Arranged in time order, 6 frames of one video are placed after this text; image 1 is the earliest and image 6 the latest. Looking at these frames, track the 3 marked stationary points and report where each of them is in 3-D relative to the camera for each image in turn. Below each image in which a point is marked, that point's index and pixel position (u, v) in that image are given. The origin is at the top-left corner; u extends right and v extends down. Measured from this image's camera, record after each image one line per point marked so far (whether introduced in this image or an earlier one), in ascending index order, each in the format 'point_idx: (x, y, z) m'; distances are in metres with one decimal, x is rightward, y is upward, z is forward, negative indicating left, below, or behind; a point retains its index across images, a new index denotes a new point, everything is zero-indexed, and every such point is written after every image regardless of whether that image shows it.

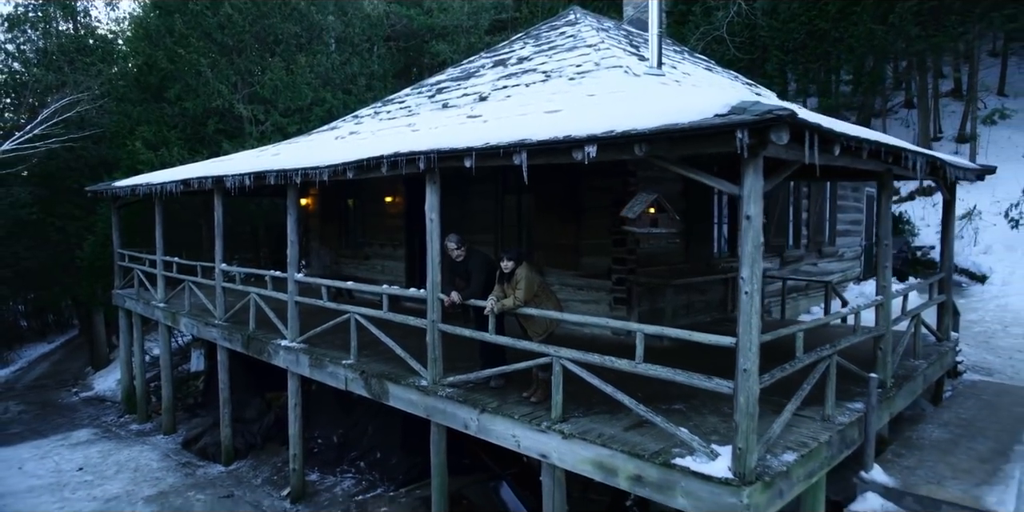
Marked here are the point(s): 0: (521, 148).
0: (+0.1, +0.8, +5.3) m
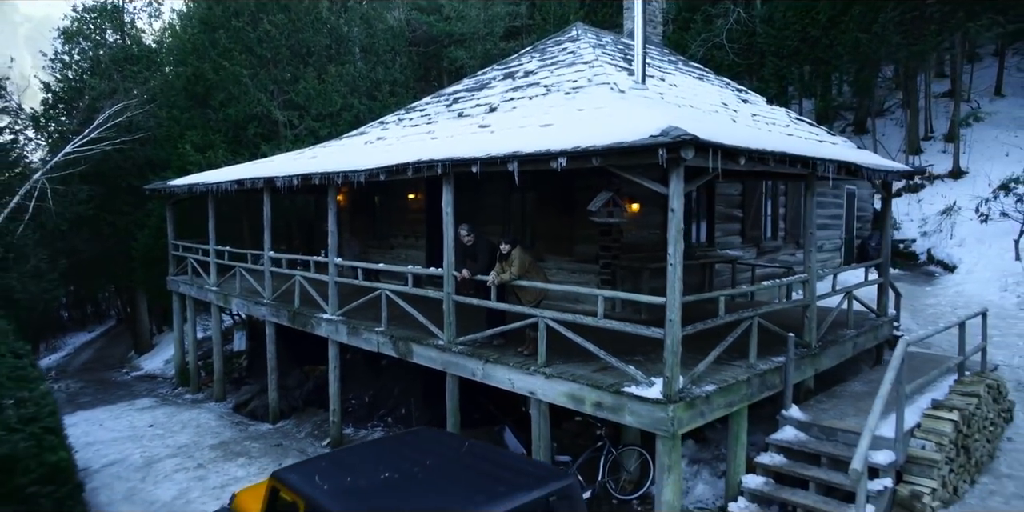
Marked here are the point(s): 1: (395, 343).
0: (0.0, +1.0, +6.9) m
1: (-1.5, -1.1, +8.4) m
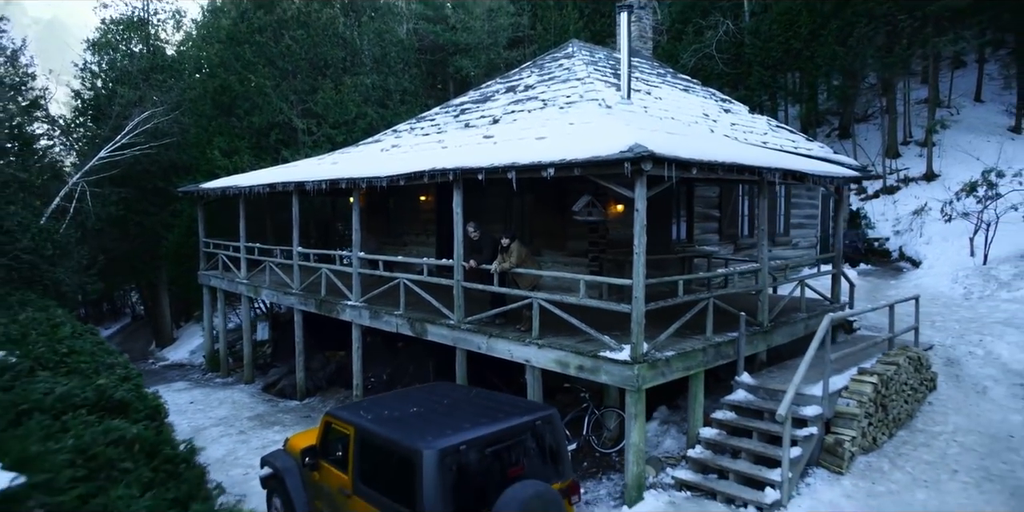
0: (0.0, +1.1, +8.4) m
1: (-1.5, -1.0, +9.8) m
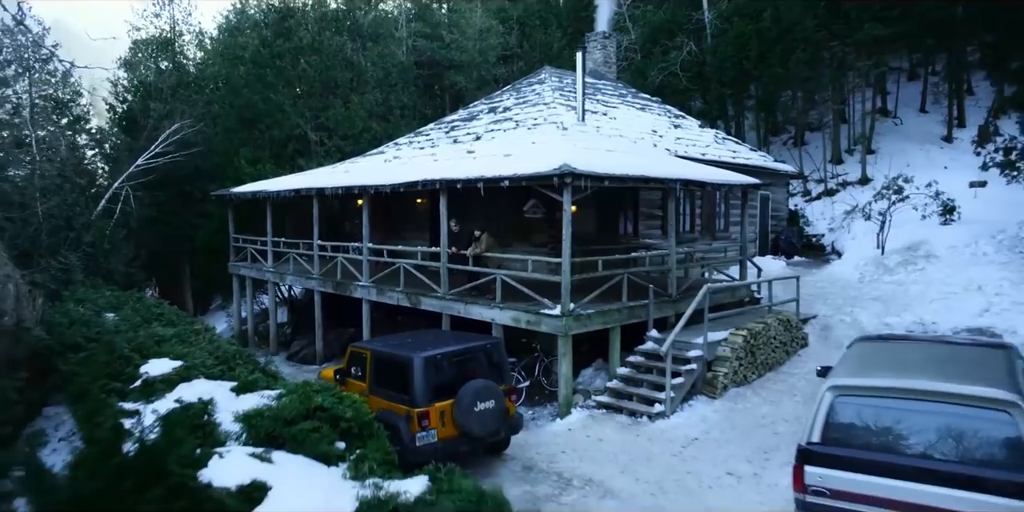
0: (-0.5, +1.3, +11.4) m
1: (-2.0, -0.8, +12.9) m
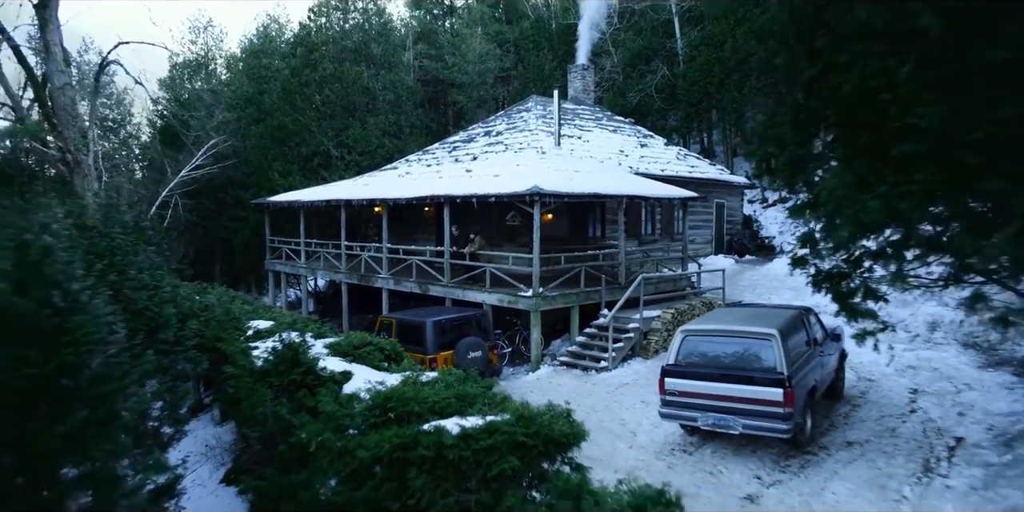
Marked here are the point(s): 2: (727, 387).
0: (-0.8, +1.4, +15.1) m
1: (-2.3, -0.7, +16.6) m
2: (+2.8, -1.7, +8.7) m
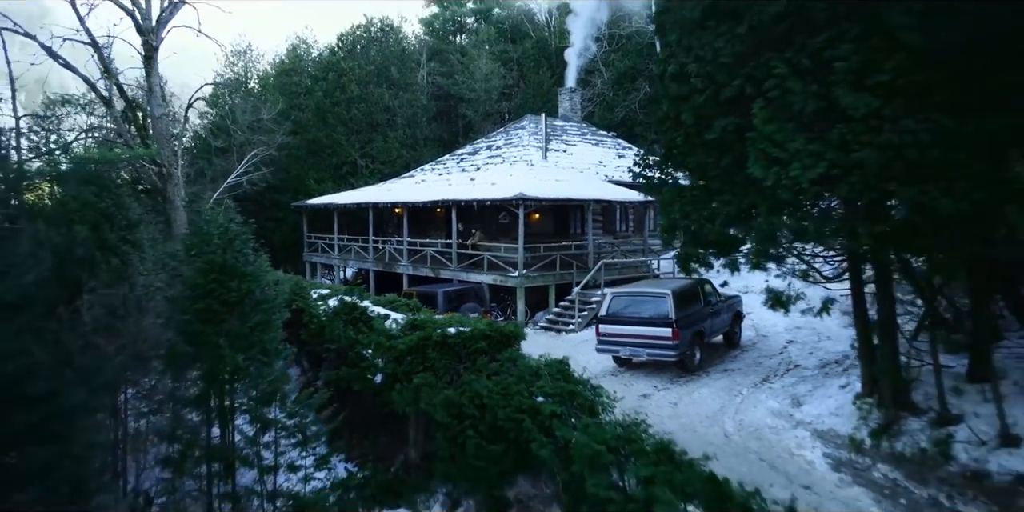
0: (-1.0, +1.6, +19.5) m
1: (-2.5, -0.5, +21.0) m
2: (+2.5, -1.4, +13.0) m
